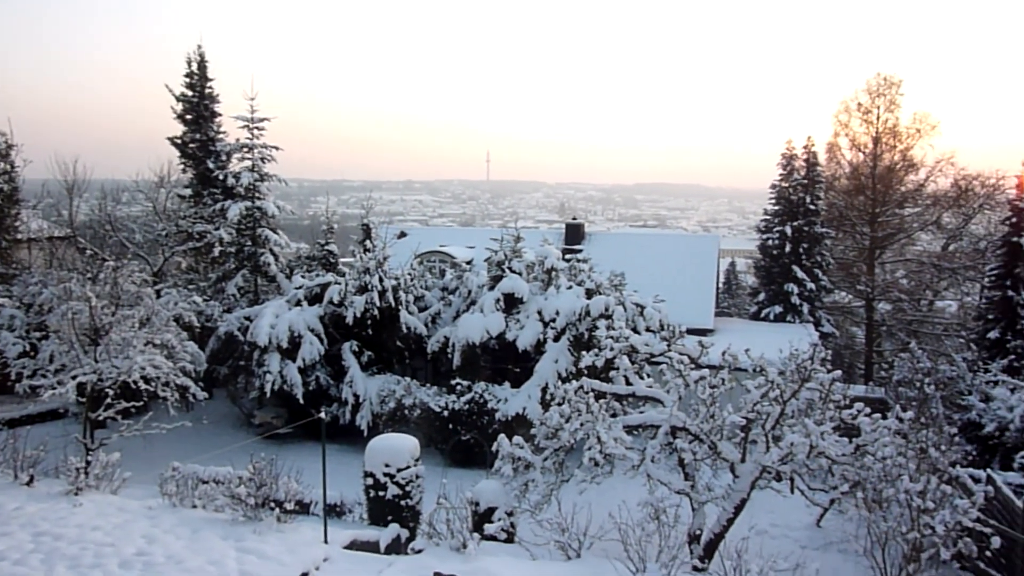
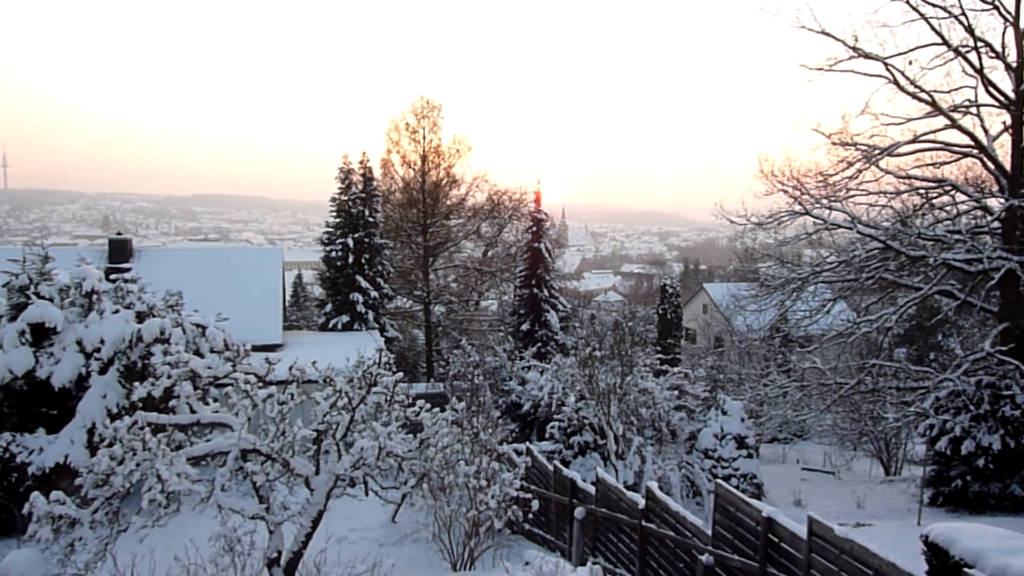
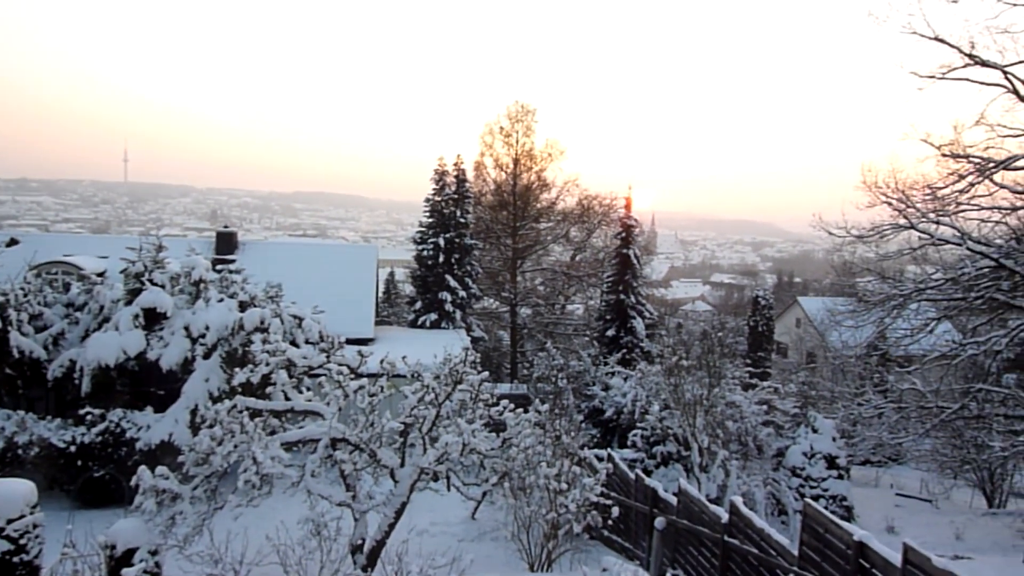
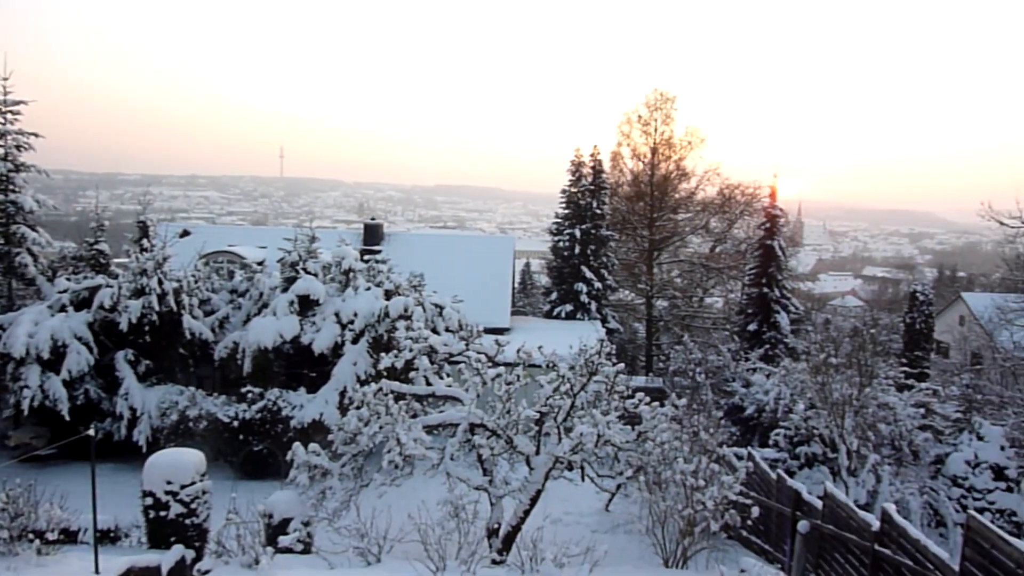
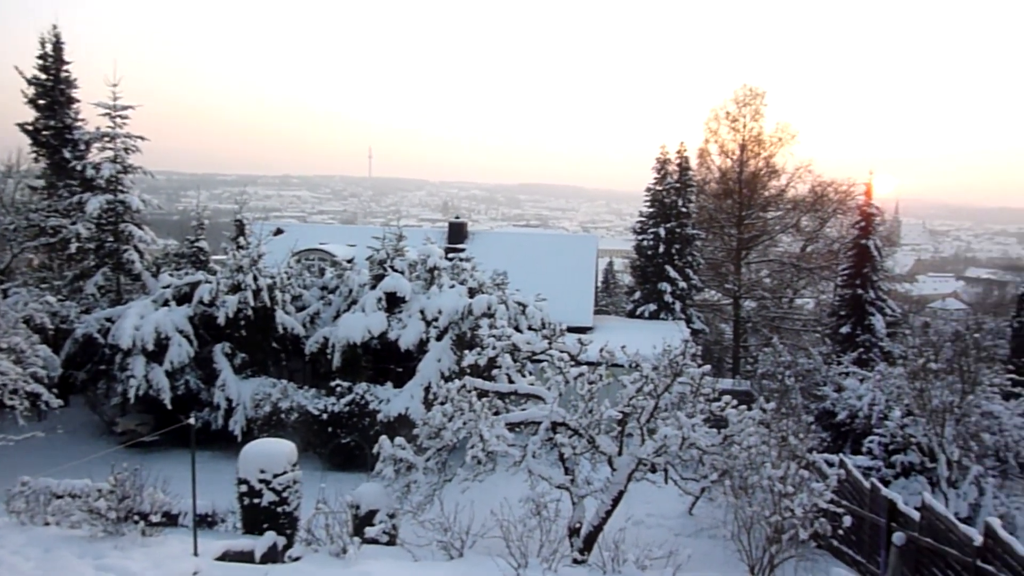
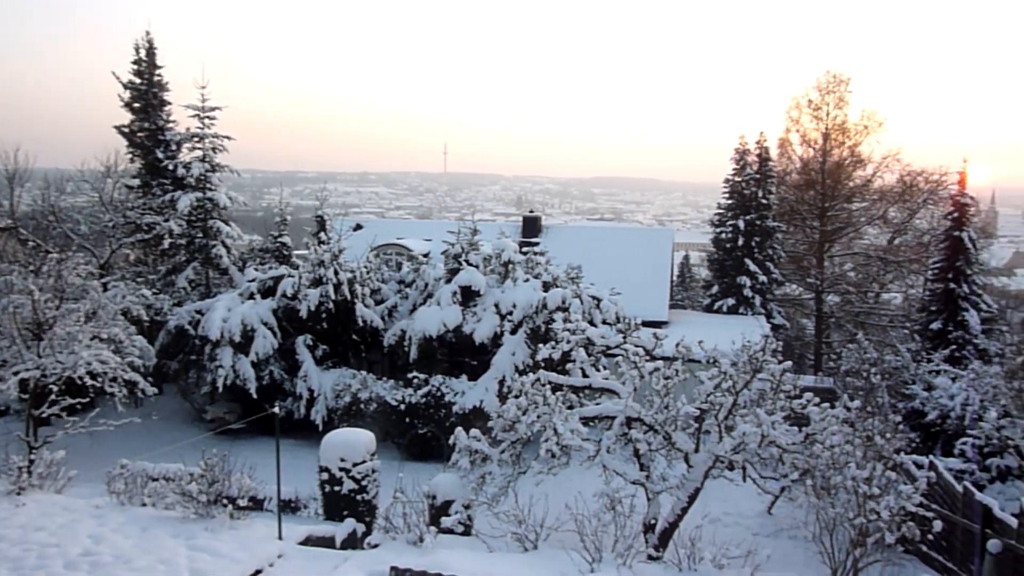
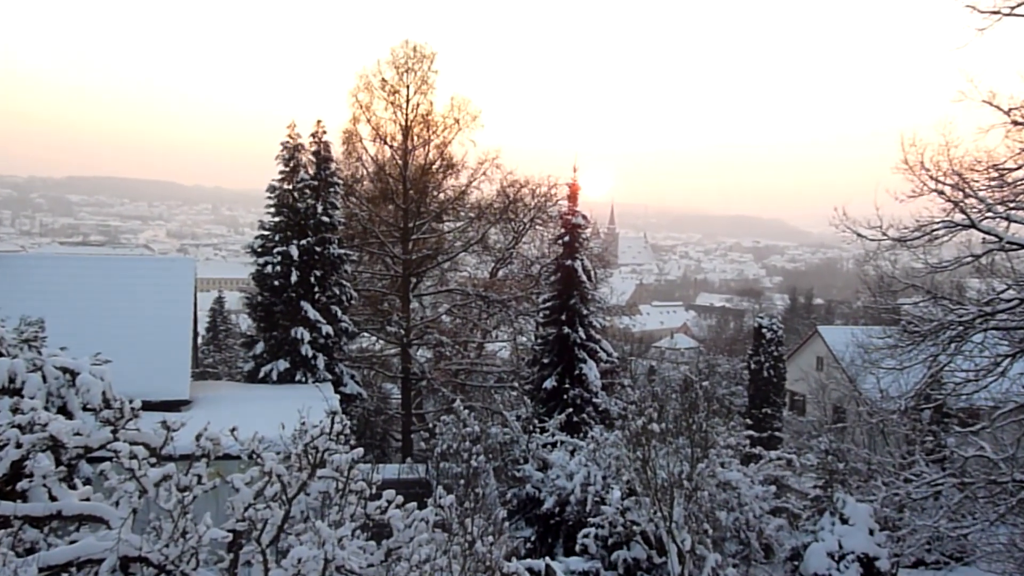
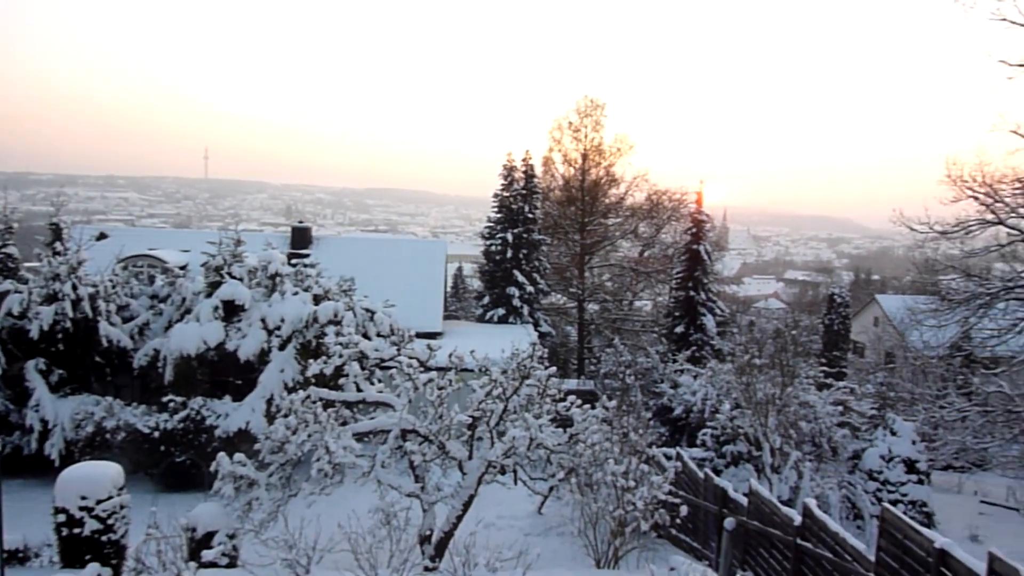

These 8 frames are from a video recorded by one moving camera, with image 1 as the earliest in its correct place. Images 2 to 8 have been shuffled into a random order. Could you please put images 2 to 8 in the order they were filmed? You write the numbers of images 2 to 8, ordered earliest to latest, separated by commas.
6, 5, 4, 8, 3, 2, 7
